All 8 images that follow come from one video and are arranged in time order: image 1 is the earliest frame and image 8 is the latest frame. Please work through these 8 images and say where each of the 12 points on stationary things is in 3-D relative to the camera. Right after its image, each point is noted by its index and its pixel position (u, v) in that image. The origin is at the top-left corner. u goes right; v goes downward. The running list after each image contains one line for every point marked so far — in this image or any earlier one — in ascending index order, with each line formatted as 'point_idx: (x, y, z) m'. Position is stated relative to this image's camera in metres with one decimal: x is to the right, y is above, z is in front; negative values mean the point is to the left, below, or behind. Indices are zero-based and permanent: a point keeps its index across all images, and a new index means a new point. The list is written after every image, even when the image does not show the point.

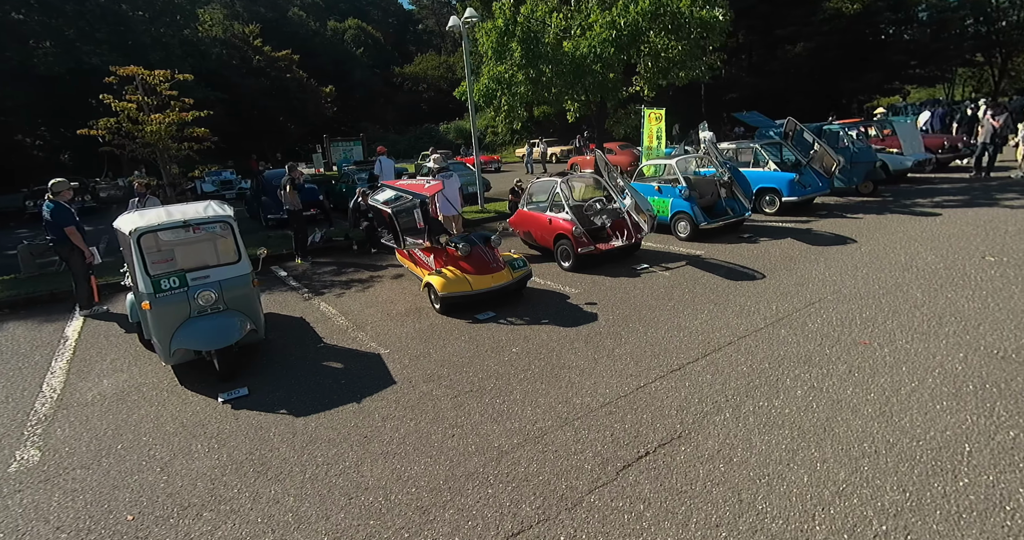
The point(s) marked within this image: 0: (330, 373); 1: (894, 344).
0: (-1.6, -0.9, +4.5) m
1: (+3.4, -0.7, +4.5) m
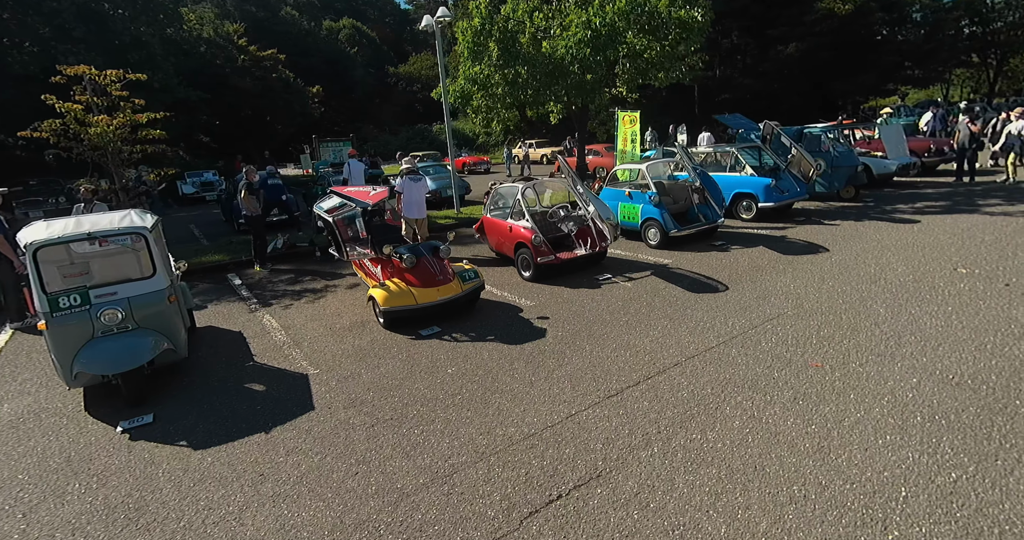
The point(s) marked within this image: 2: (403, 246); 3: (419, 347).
0: (-2.2, -1.1, +4.3) m
1: (+2.8, -0.8, +4.2) m
2: (-1.3, +0.3, +6.0) m
3: (-1.0, -0.8, +5.2) m
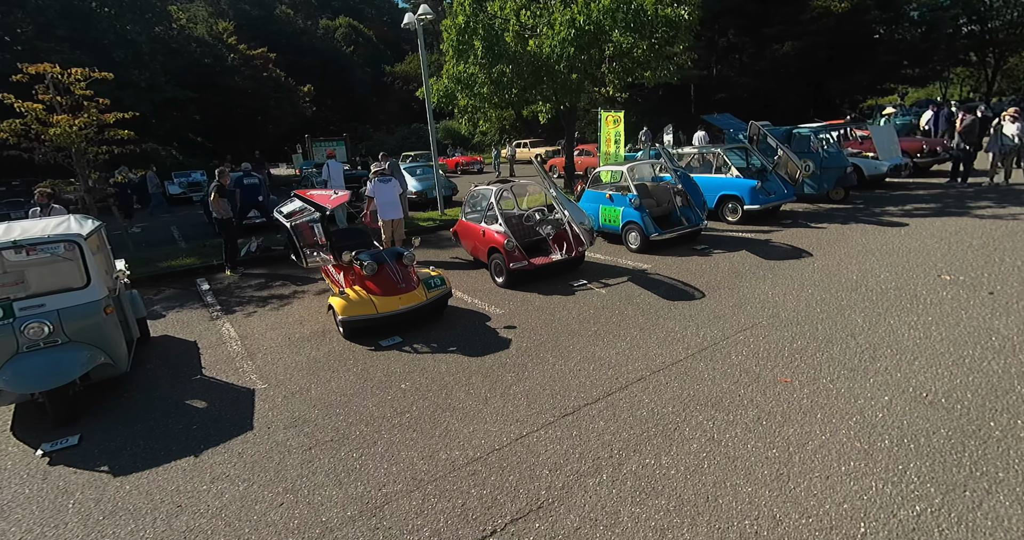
0: (-2.6, -1.1, +4.0) m
1: (+2.4, -0.9, +4.0) m
2: (-1.7, +0.2, +5.8) m
3: (-1.3, -0.9, +5.0) m
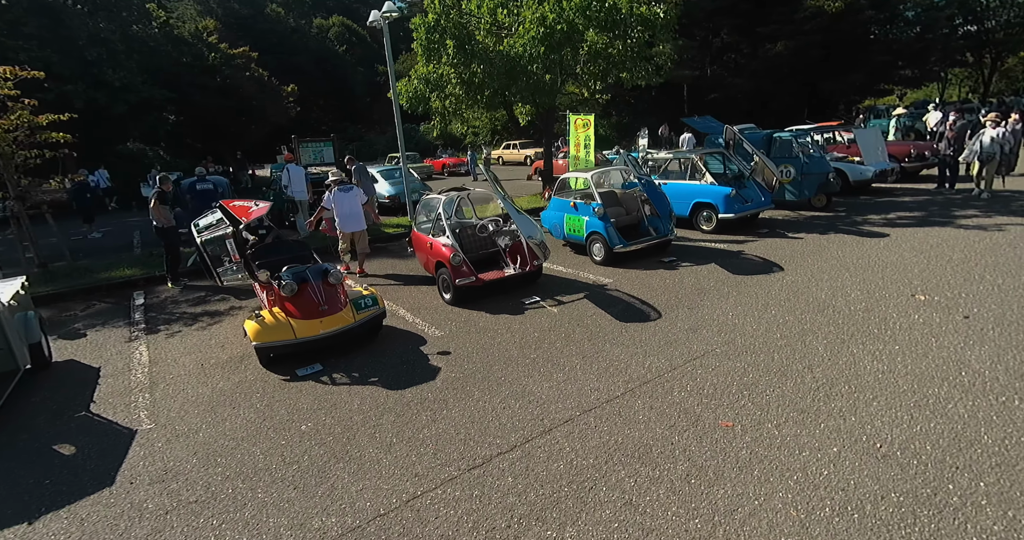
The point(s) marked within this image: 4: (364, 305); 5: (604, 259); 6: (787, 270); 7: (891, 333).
0: (-3.2, -1.4, +3.6) m
1: (+1.7, -1.1, +3.6) m
2: (-2.3, 0.0, +5.3) m
3: (-2.0, -1.1, +4.5) m
4: (-1.5, -0.4, +5.3) m
5: (+1.5, +0.2, +8.2) m
6: (+3.9, 0.0, +7.3) m
7: (+3.7, -0.6, +5.0) m
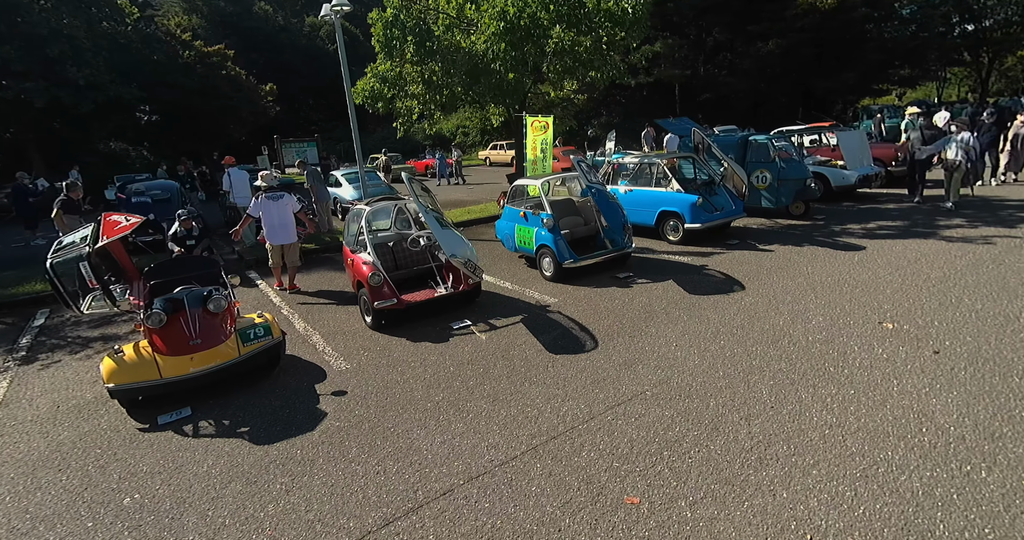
0: (-4.1, -1.6, +2.9) m
1: (+0.9, -1.4, +2.9) m
2: (-3.2, -0.2, +4.6) m
3: (-2.8, -1.3, +3.8) m
4: (-2.4, -0.6, +4.7) m
5: (+0.6, -0.1, +7.6) m
6: (+3.1, -0.3, +6.7) m
7: (+2.9, -0.9, +4.4) m
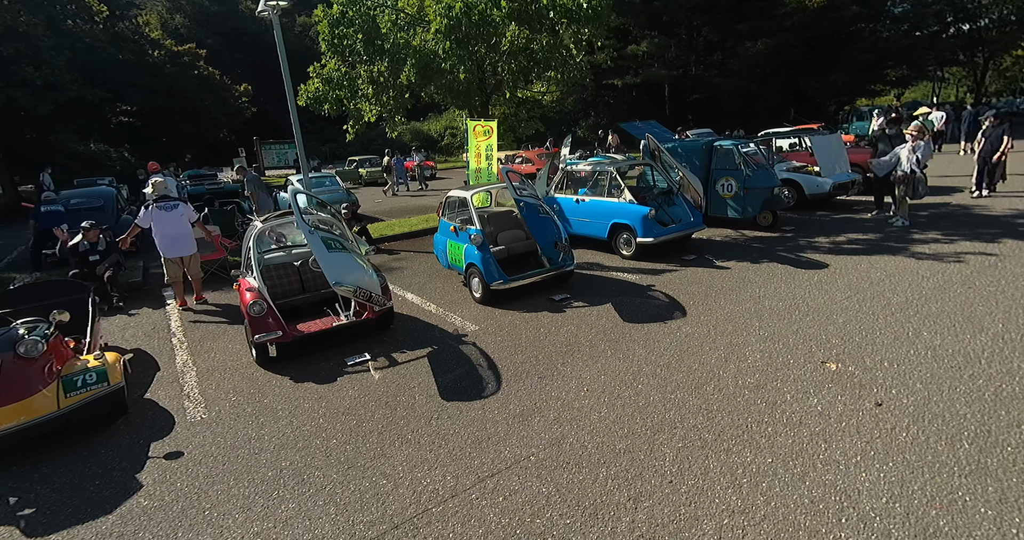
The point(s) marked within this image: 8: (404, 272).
0: (-5.1, -1.9, +2.2) m
1: (-0.1, -1.7, +2.2) m
2: (-4.2, -0.5, +3.9) m
3: (-3.8, -1.6, +3.1) m
4: (-3.4, -0.9, +4.0) m
5: (-0.4, -0.4, +6.9) m
6: (+2.1, -0.6, +6.0) m
7: (+1.9, -1.2, +3.7) m
8: (-1.9, 0.0, +9.1) m
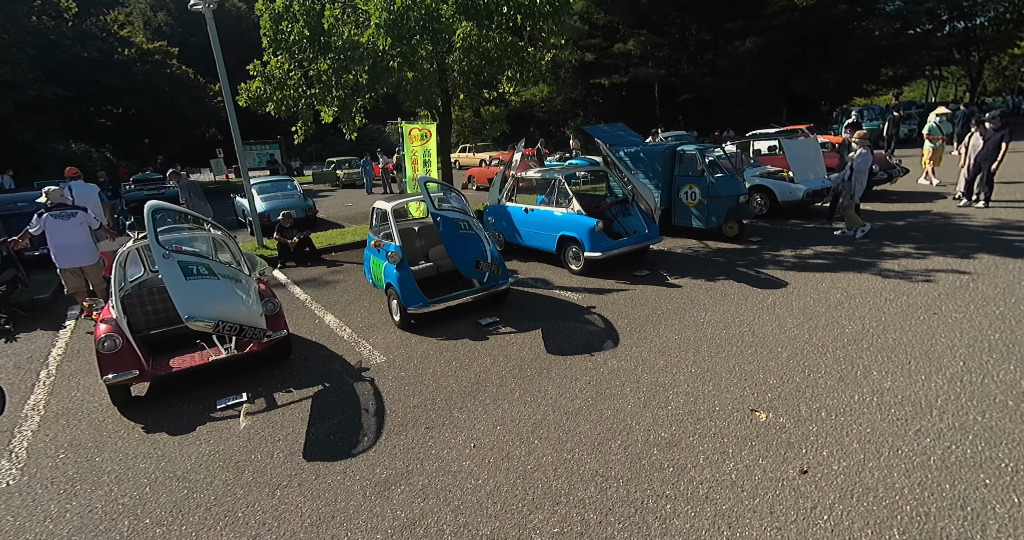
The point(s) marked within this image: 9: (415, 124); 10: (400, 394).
0: (-6.0, -2.2, +1.5) m
1: (-1.0, -1.9, +1.6) m
2: (-5.1, -0.8, +3.2) m
3: (-4.8, -1.9, +2.5) m
4: (-4.3, -1.2, +3.3) m
5: (-1.3, -0.6, +6.2) m
6: (+1.1, -0.8, +5.4) m
7: (+1.0, -1.4, +3.1) m
8: (-2.9, -0.3, +8.4) m
9: (-1.6, +2.3, +8.1) m
10: (-1.0, -1.1, +4.8) m
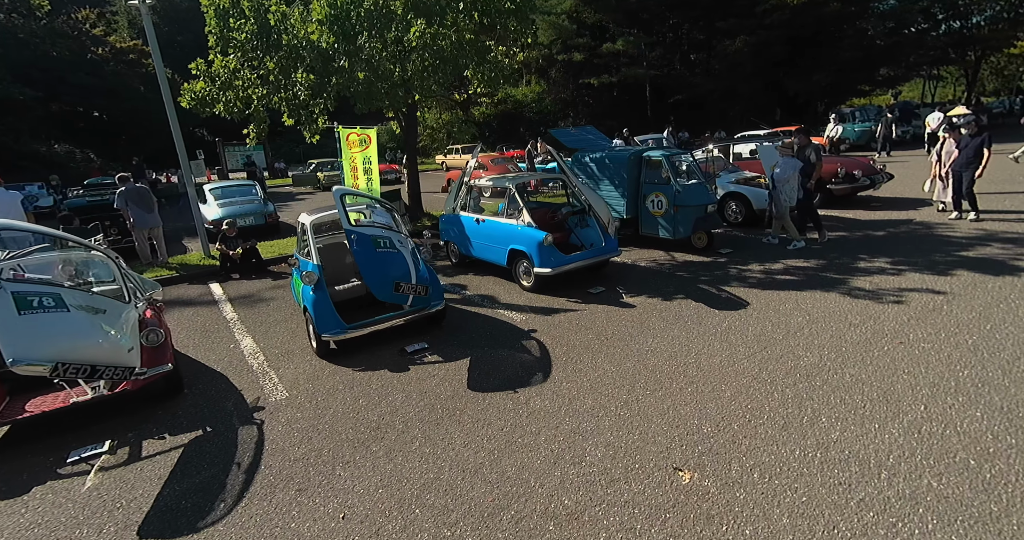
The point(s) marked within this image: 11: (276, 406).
0: (-6.8, -2.4, +0.9) m
1: (-1.8, -2.2, +1.0) m
2: (-5.9, -1.1, +2.6) m
3: (-5.6, -2.1, +1.9) m
4: (-5.1, -1.4, +2.7) m
5: (-2.2, -0.9, +5.6) m
6: (+0.3, -1.1, +4.8) m
7: (+0.2, -1.7, +2.5) m
8: (-3.7, -0.5, +7.8) m
9: (-2.4, +2.1, +7.5) m
10: (-1.8, -1.4, +4.2) m
11: (-2.2, -1.2, +4.8) m
